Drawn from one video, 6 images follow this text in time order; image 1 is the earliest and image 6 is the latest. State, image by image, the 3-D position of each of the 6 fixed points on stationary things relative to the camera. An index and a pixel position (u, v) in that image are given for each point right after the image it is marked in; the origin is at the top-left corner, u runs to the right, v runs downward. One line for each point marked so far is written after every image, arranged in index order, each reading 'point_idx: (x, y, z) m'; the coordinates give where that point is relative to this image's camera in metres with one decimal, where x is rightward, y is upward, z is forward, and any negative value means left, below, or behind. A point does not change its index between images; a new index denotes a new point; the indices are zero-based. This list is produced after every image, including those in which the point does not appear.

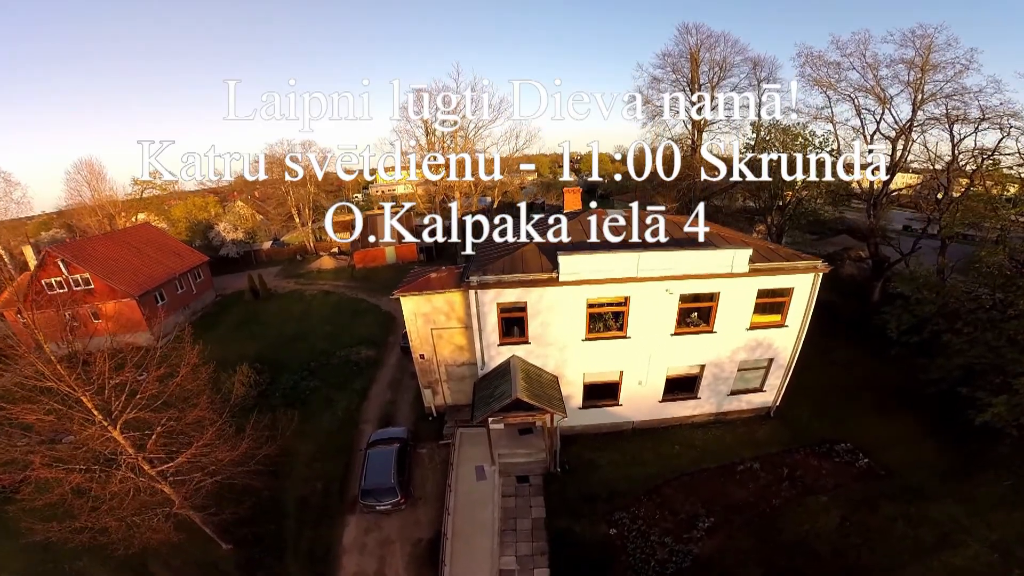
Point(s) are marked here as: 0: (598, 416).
0: (+3.6, -5.3, +17.9) m
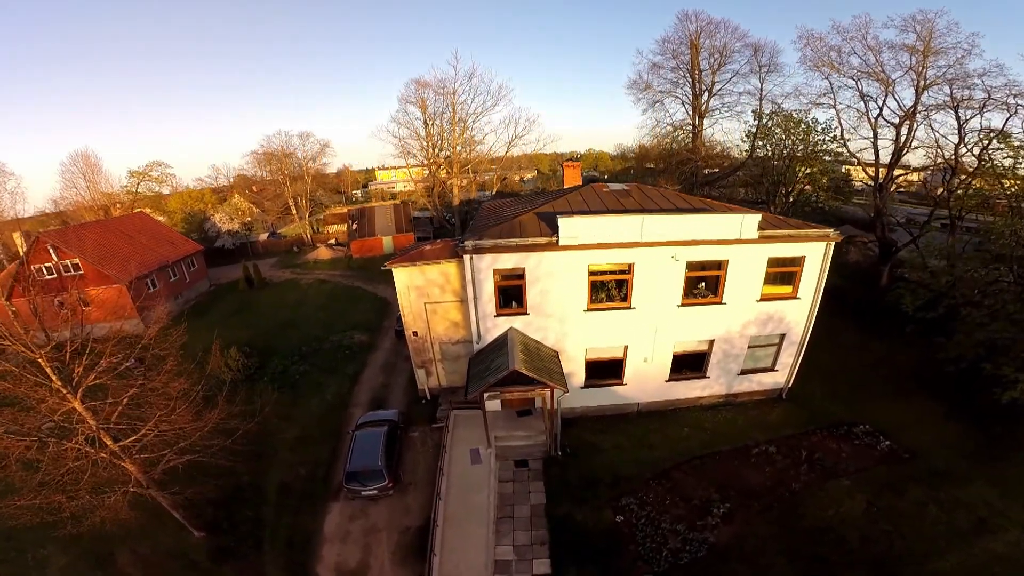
0: (+3.5, -4.3, +16.9) m
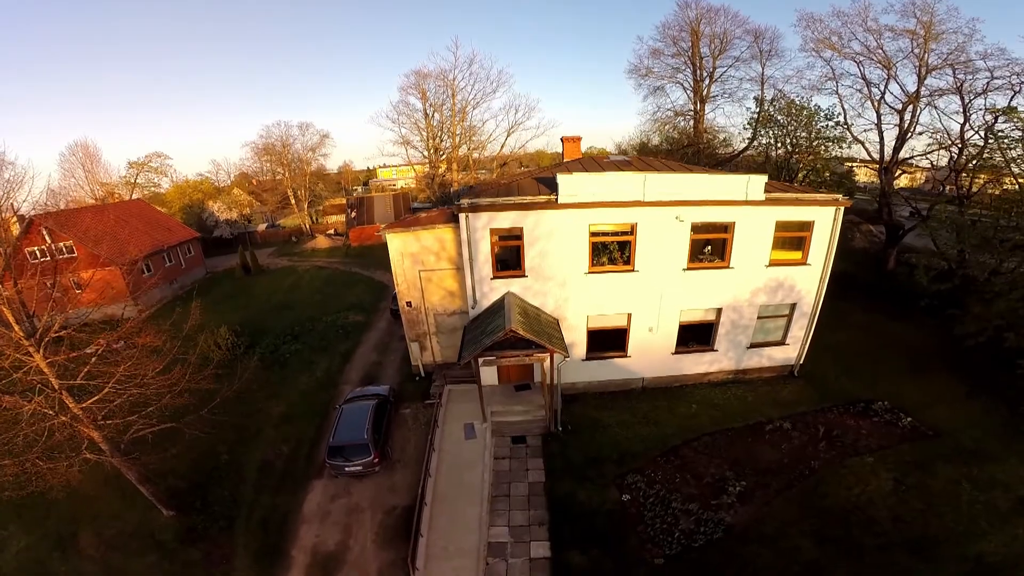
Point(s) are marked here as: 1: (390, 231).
0: (+3.4, -3.1, +15.9) m
1: (-4.7, +2.1, +16.7) m
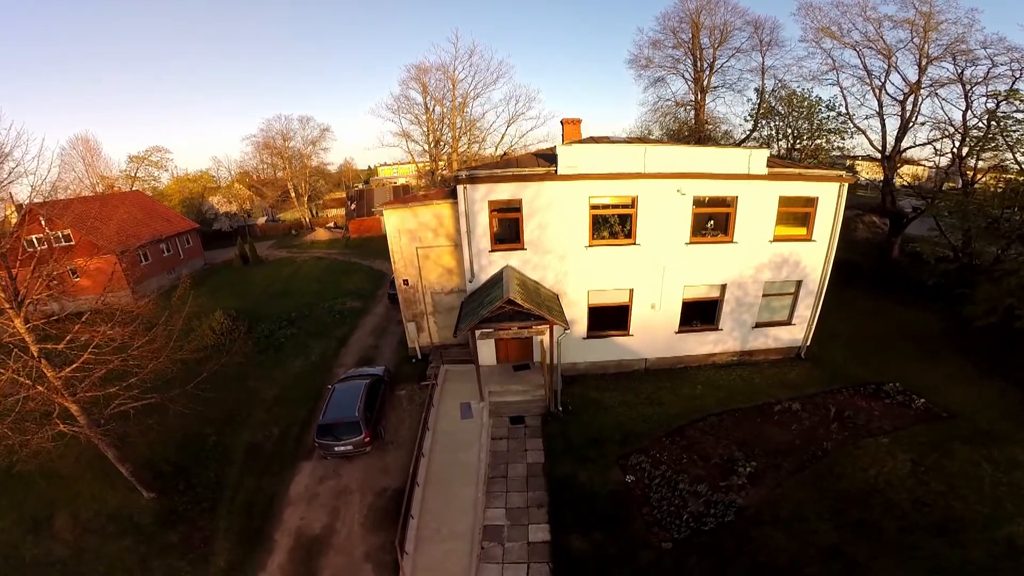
0: (+3.4, -2.3, +15.4) m
1: (-4.8, +3.0, +15.9) m
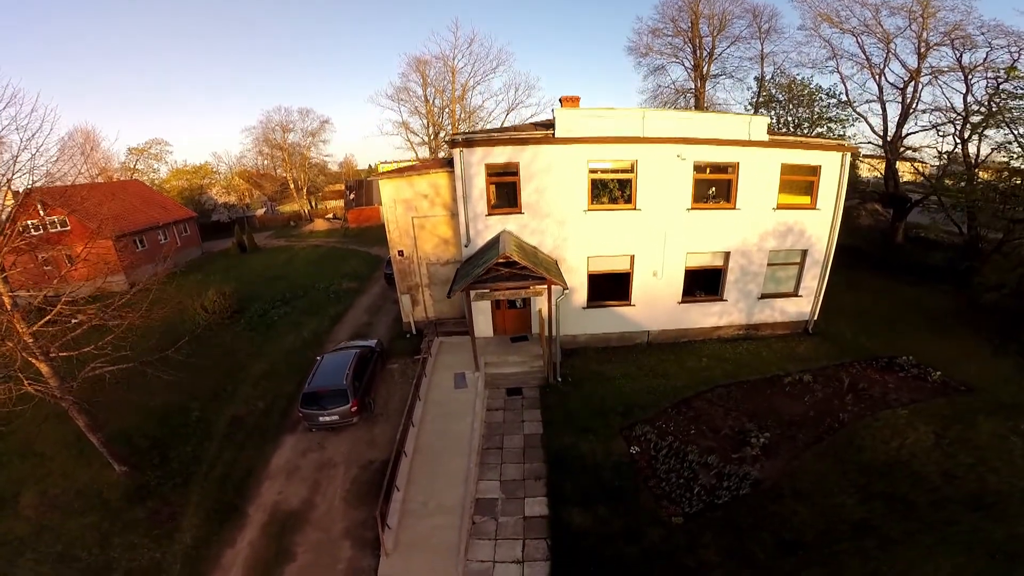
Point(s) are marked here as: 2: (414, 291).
0: (+3.3, -1.2, +14.7) m
1: (-4.9, +4.0, +15.0) m
2: (-4.0, -0.1, +16.8) m
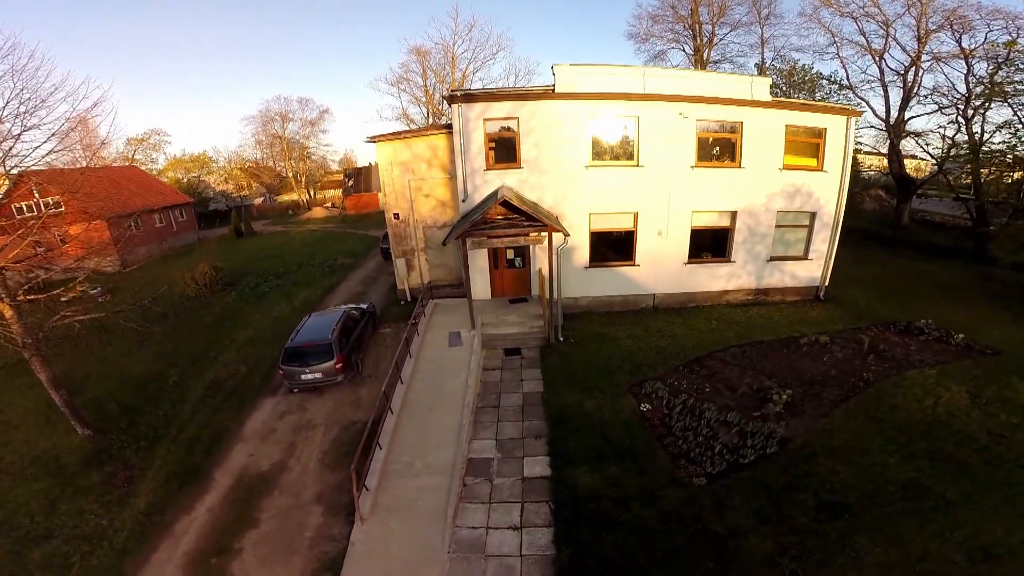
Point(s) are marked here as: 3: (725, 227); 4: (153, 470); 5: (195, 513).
0: (+3.2, +0.1, +13.8) m
1: (-4.9, +5.3, +13.9) m
2: (-4.0, +1.2, +15.8) m
3: (+7.1, +2.0, +13.7) m
4: (-6.9, -3.7, +8.5) m
5: (-5.5, -4.1, +7.6) m
